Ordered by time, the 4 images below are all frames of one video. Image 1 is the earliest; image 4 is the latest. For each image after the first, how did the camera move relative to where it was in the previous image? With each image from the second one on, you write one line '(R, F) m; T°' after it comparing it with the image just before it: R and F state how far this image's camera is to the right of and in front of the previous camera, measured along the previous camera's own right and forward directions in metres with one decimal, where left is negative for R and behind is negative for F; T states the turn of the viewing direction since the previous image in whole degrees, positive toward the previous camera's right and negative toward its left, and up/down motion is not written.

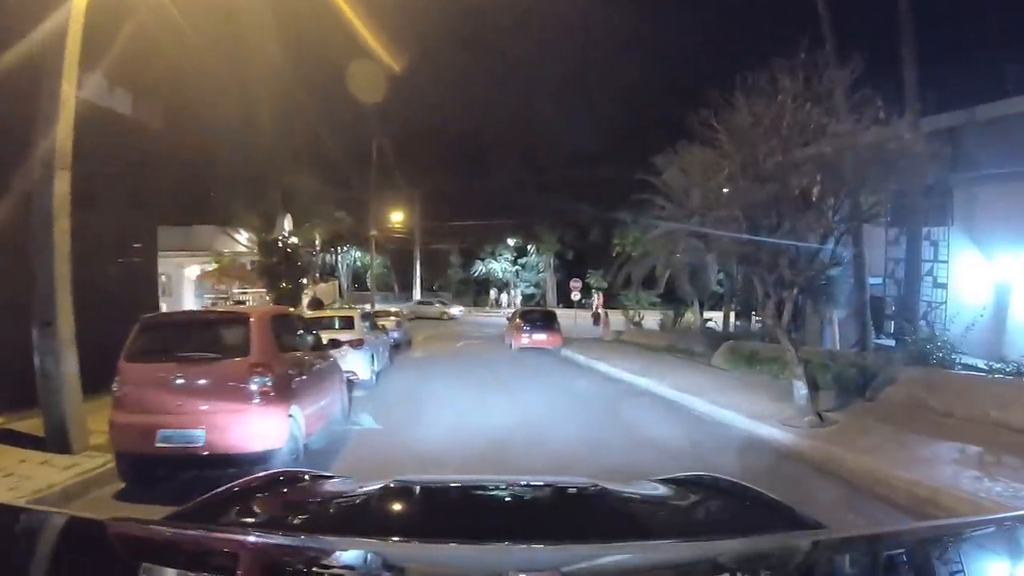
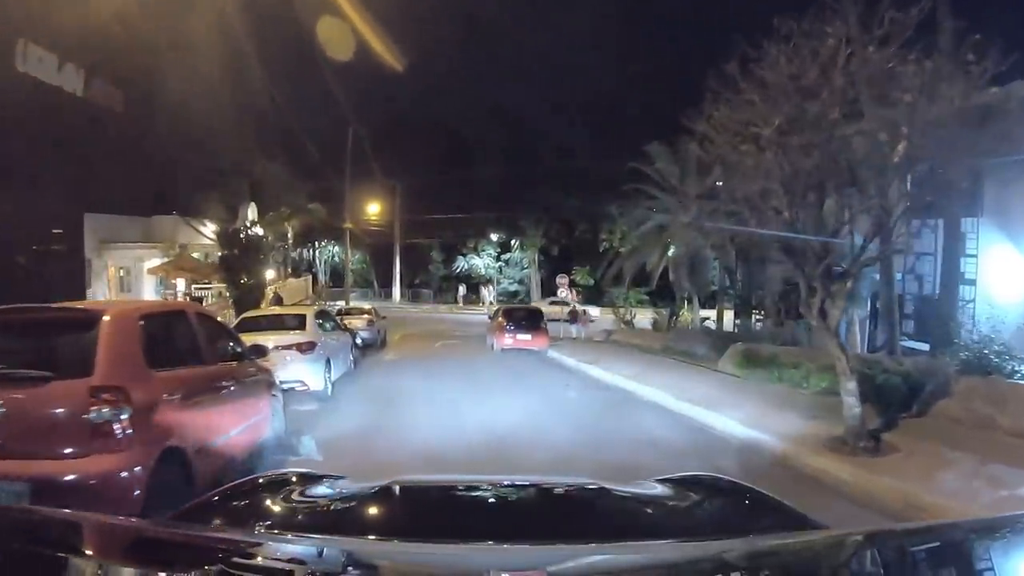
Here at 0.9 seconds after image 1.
(0.0, +0.3) m; +1°
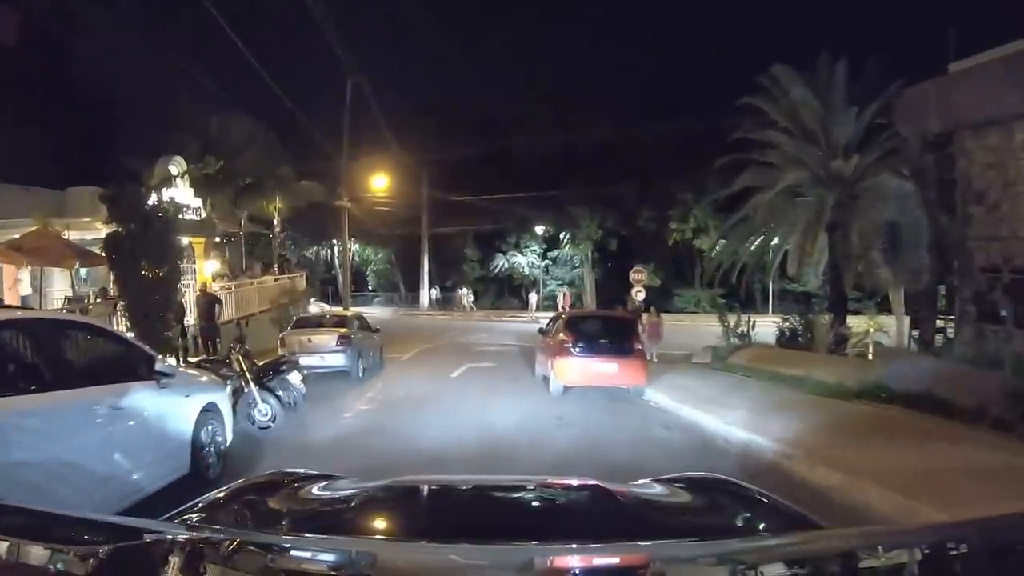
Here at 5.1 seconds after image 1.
(-0.1, +1.4) m; -3°
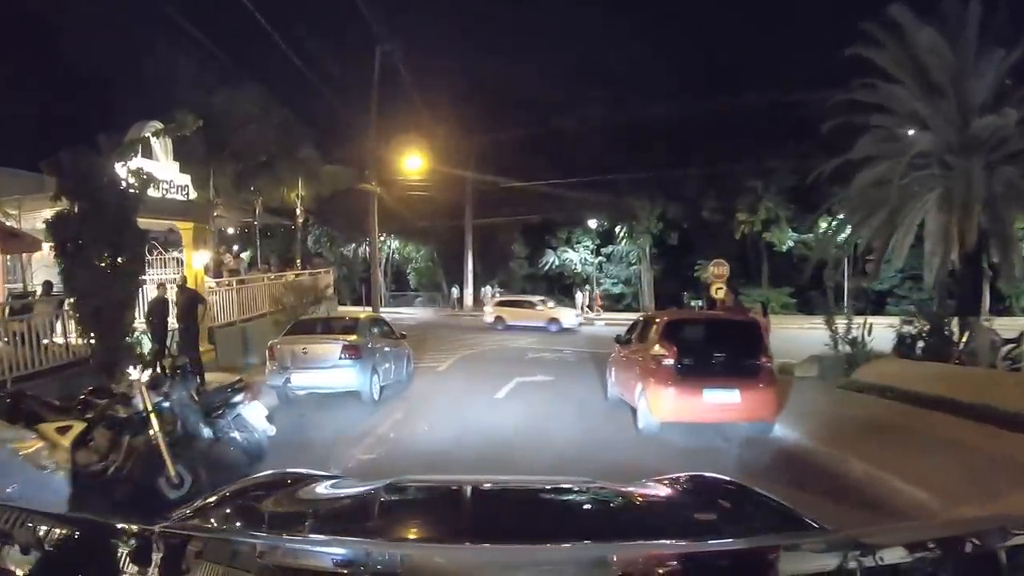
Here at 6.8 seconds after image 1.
(0.0, +0.5) m; -3°
